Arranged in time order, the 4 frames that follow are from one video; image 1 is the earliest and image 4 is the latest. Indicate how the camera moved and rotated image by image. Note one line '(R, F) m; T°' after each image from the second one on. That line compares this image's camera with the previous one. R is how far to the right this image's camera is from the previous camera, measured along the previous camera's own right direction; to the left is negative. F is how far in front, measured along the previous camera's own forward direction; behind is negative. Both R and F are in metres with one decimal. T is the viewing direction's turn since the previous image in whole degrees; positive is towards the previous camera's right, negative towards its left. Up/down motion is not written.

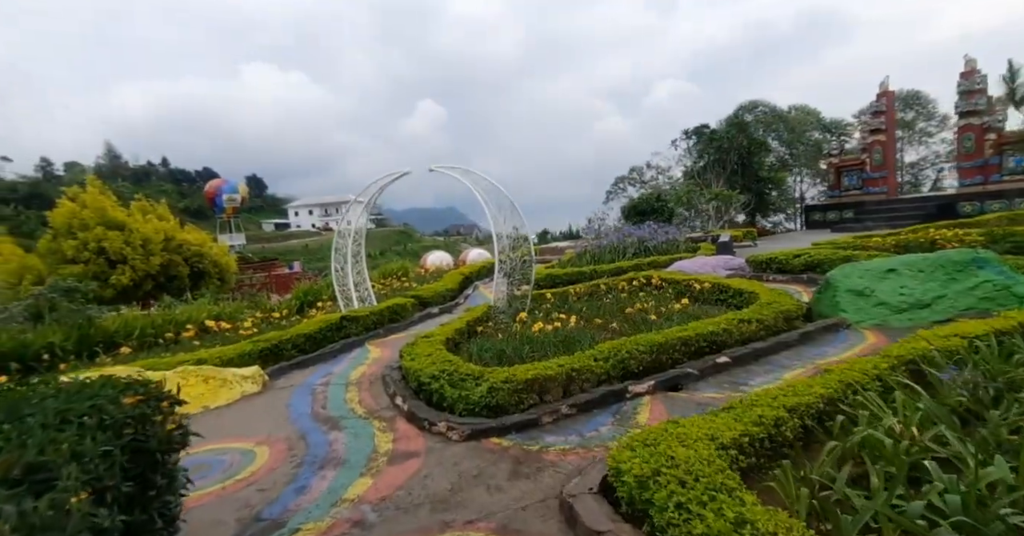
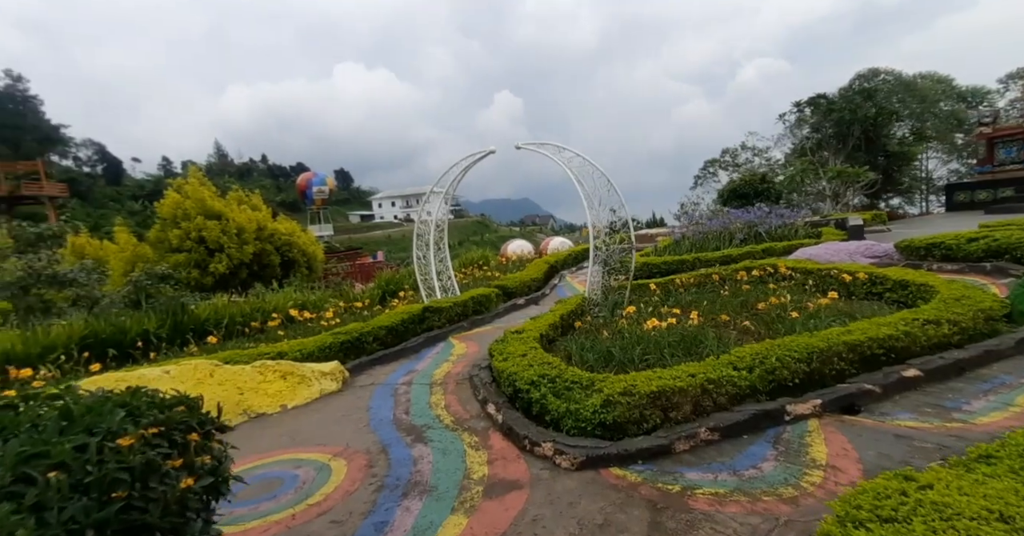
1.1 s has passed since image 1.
(-0.3, +0.7) m; -8°
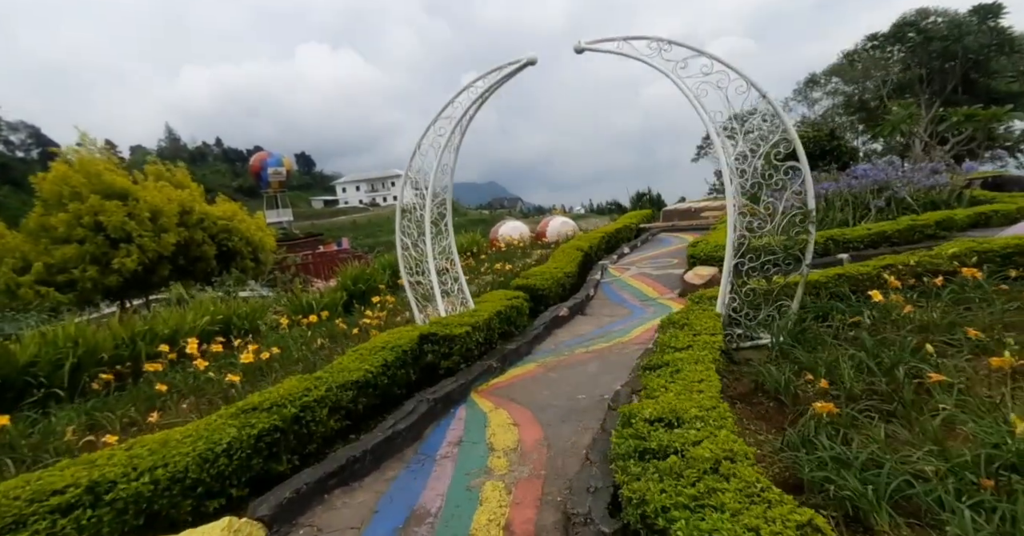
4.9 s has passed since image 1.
(-0.7, +3.1) m; +3°
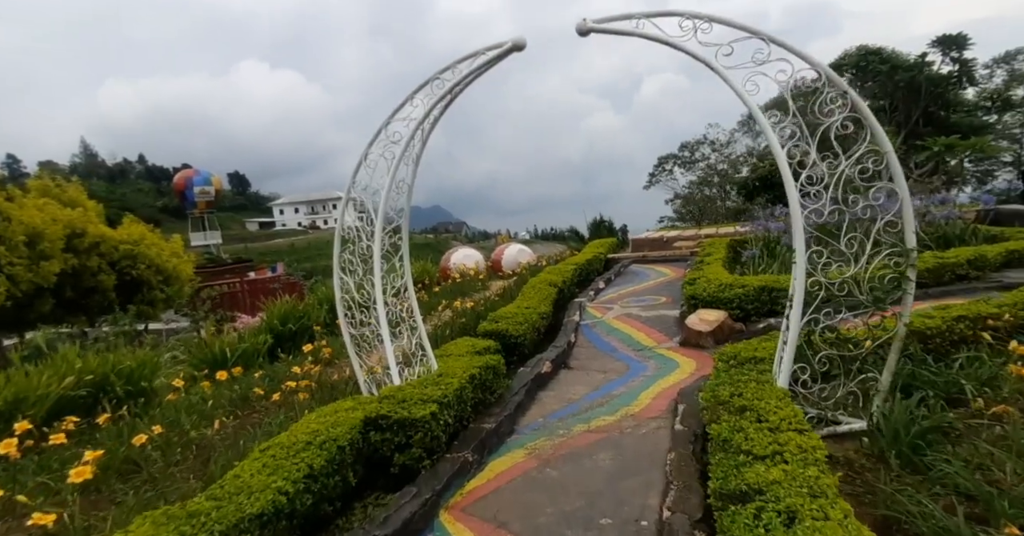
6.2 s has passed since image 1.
(-0.2, +1.1) m; +6°
